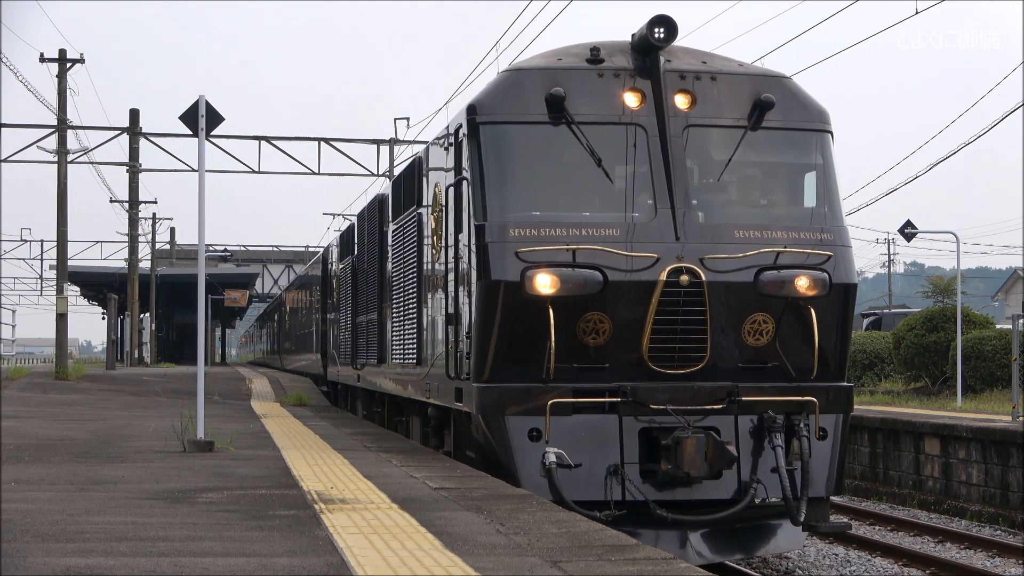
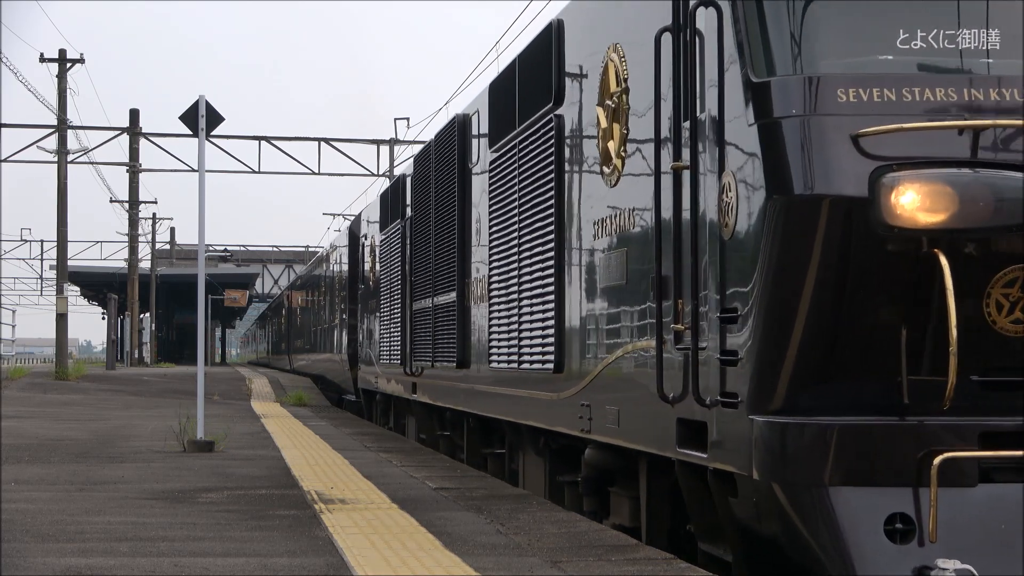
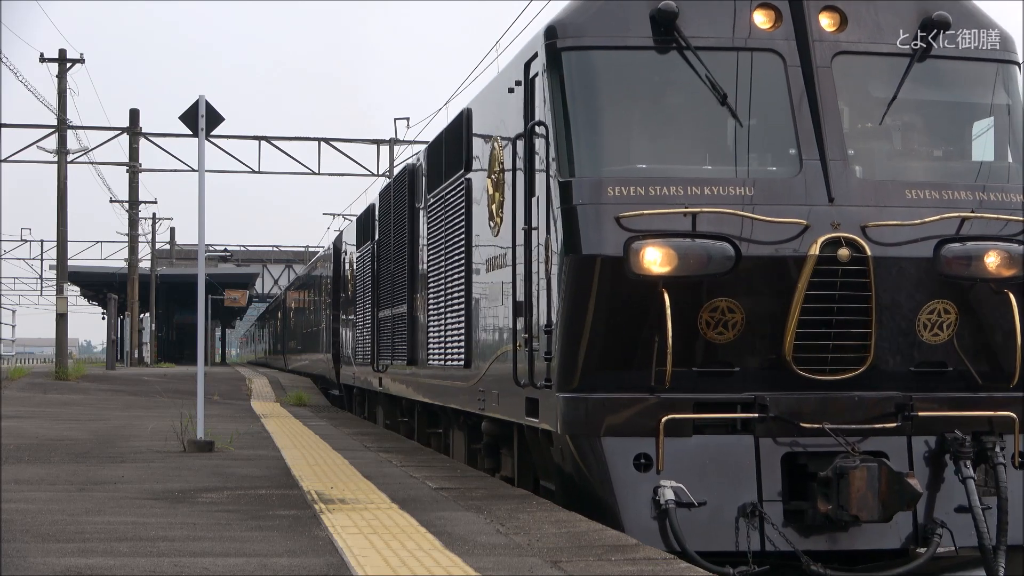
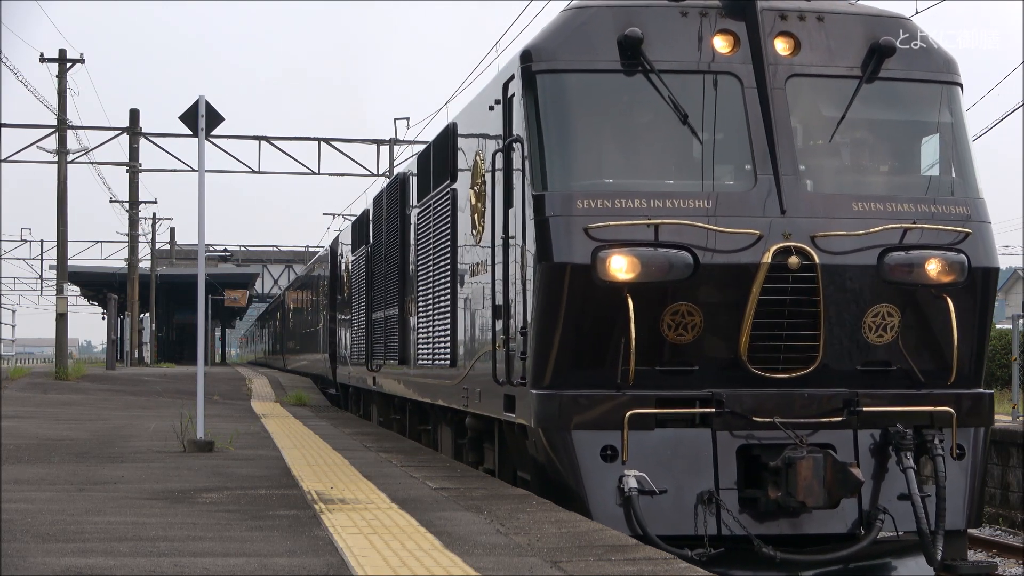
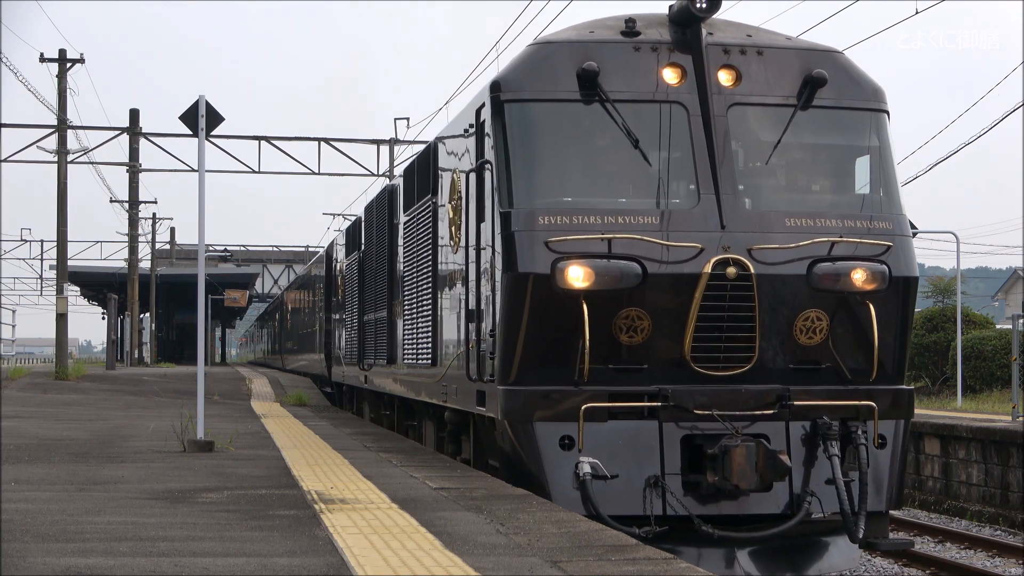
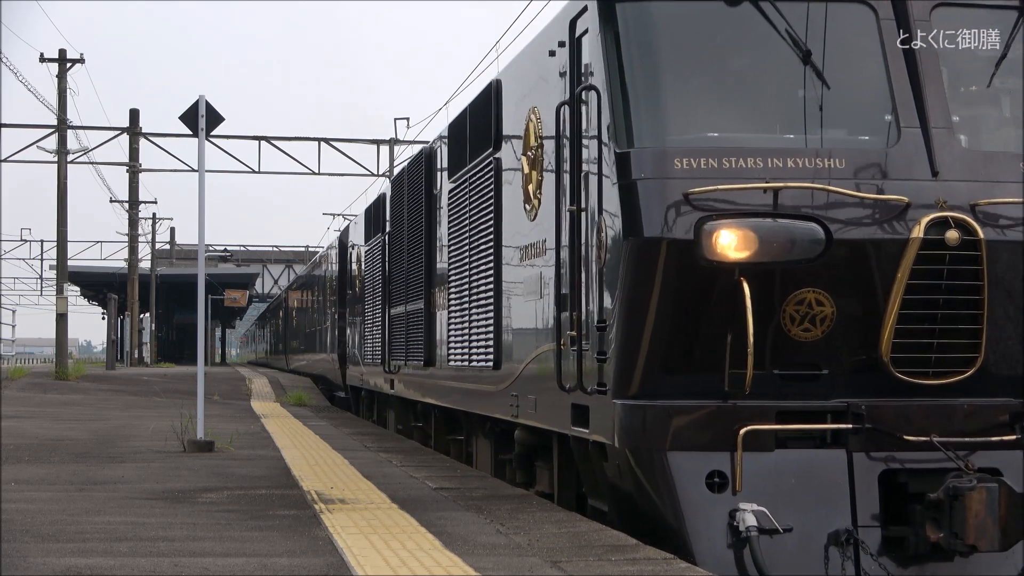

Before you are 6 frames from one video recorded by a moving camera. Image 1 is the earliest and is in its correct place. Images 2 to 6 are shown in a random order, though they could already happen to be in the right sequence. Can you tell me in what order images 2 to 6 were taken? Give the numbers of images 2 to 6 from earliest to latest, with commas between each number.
5, 4, 3, 6, 2
